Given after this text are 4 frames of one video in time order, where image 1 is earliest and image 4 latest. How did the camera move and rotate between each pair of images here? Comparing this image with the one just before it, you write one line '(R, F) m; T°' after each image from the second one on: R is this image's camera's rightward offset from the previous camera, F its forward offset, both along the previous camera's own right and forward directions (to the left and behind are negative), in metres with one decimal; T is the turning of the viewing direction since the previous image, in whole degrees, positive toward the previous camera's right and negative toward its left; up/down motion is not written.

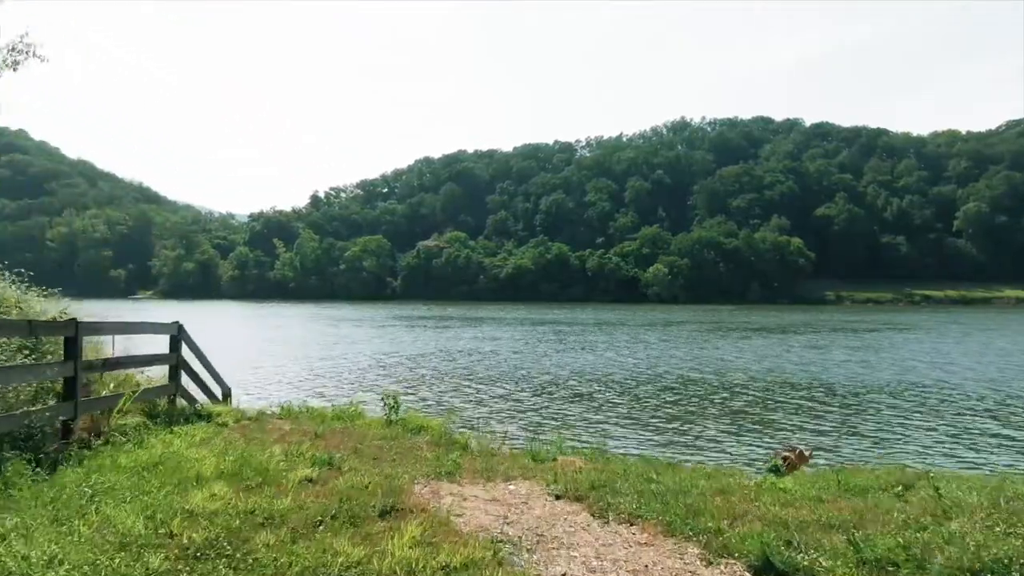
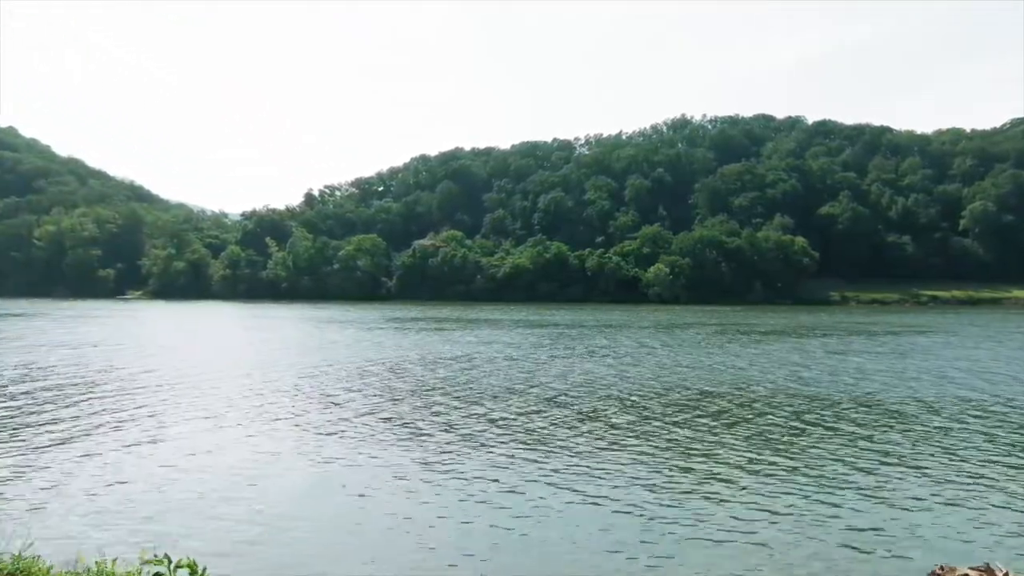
(+0.1, +3.0) m; 0°
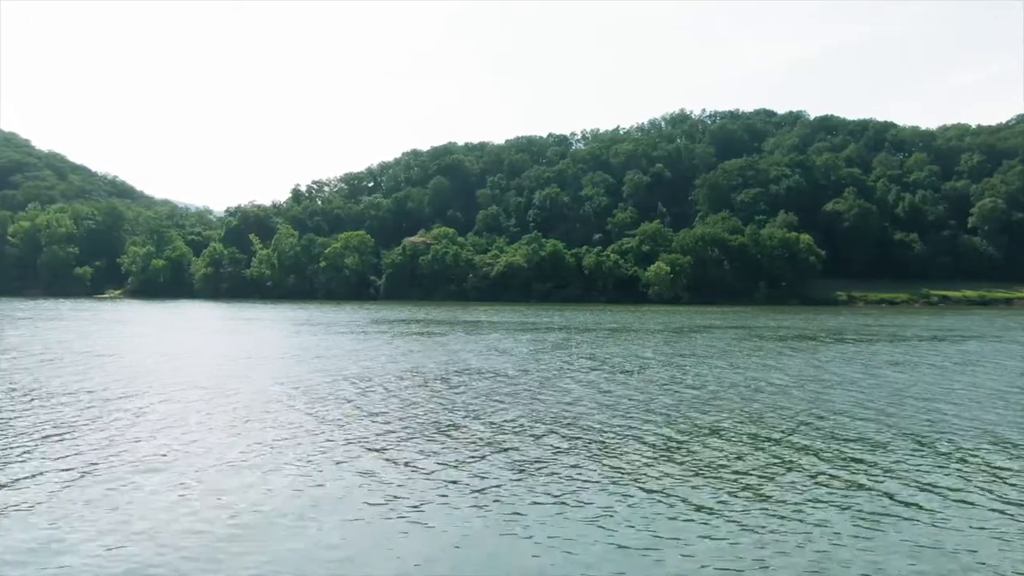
(+0.1, +5.4) m; 0°
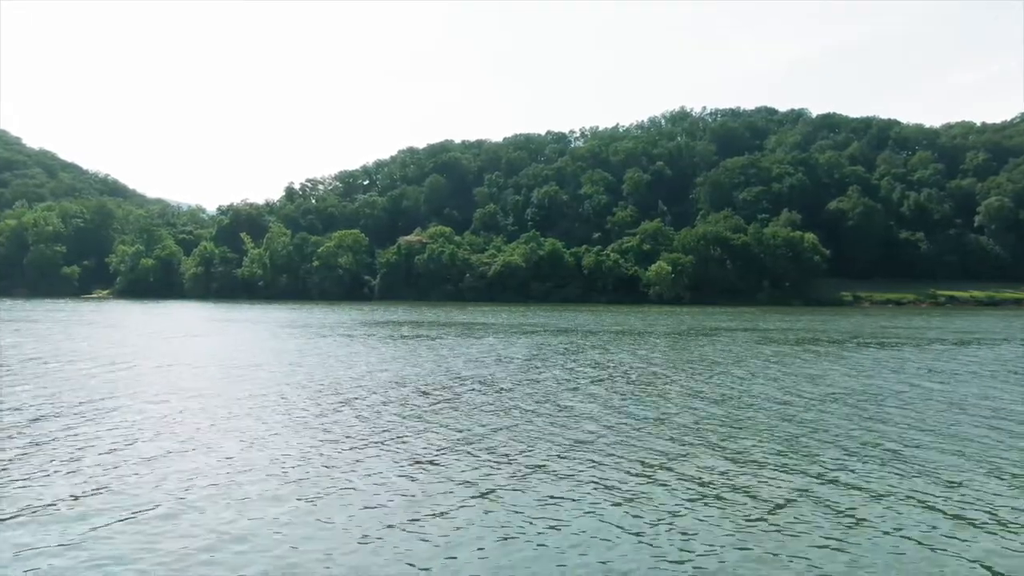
(+0.1, +2.9) m; 0°
